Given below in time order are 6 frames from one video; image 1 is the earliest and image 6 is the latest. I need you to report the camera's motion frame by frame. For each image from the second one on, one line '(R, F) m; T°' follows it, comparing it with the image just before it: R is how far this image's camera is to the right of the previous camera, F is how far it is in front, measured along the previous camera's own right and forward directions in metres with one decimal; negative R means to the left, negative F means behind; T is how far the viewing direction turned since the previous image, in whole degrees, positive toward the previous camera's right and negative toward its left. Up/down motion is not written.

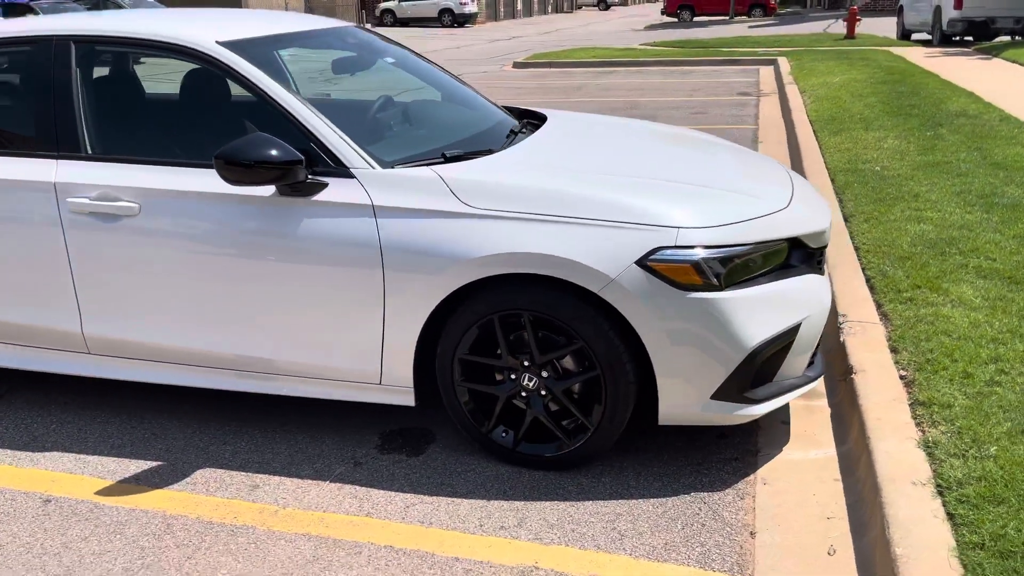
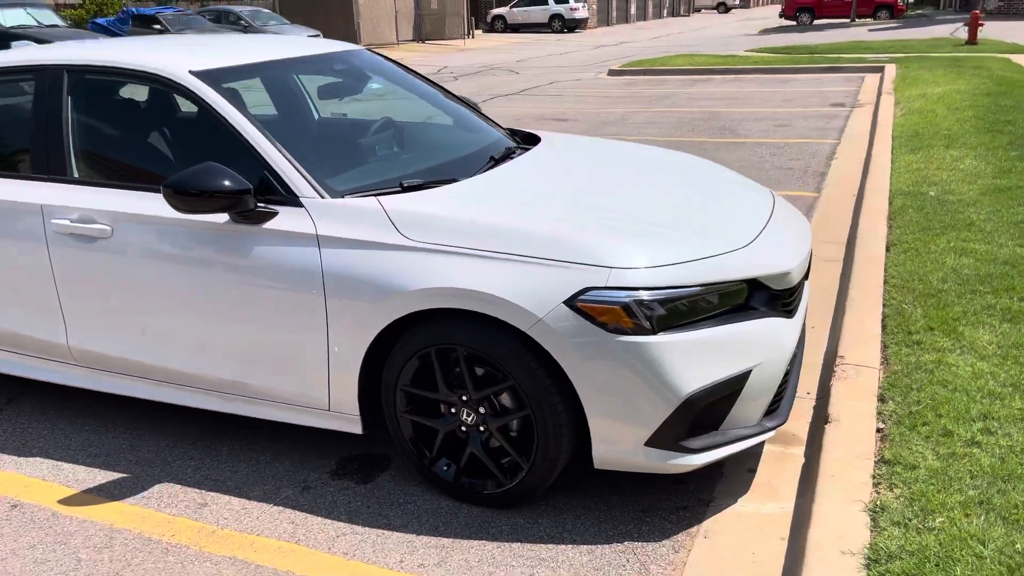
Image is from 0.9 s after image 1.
(+0.6, +0.1) m; -7°
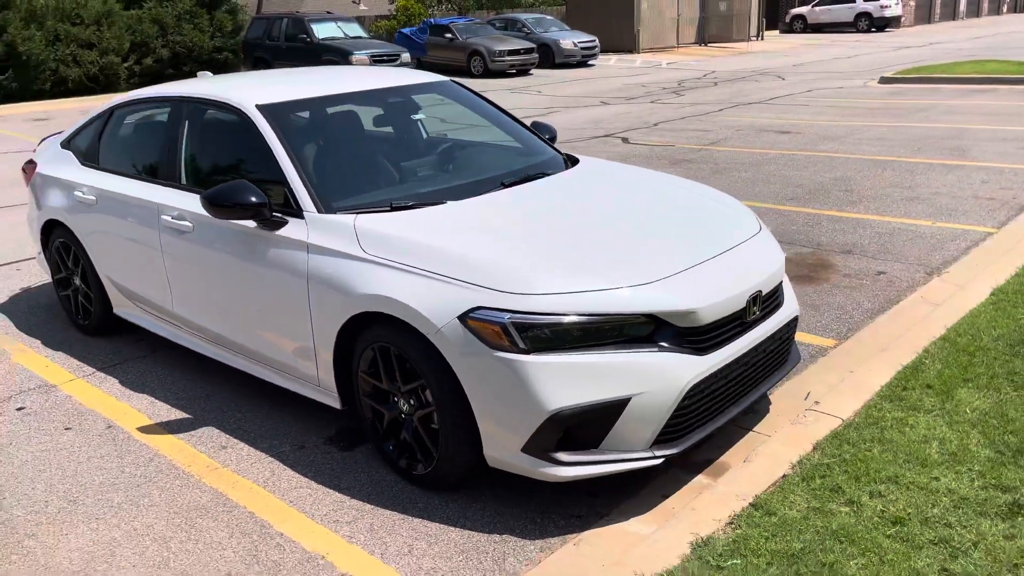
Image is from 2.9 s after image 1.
(+1.4, -0.2) m; -19°
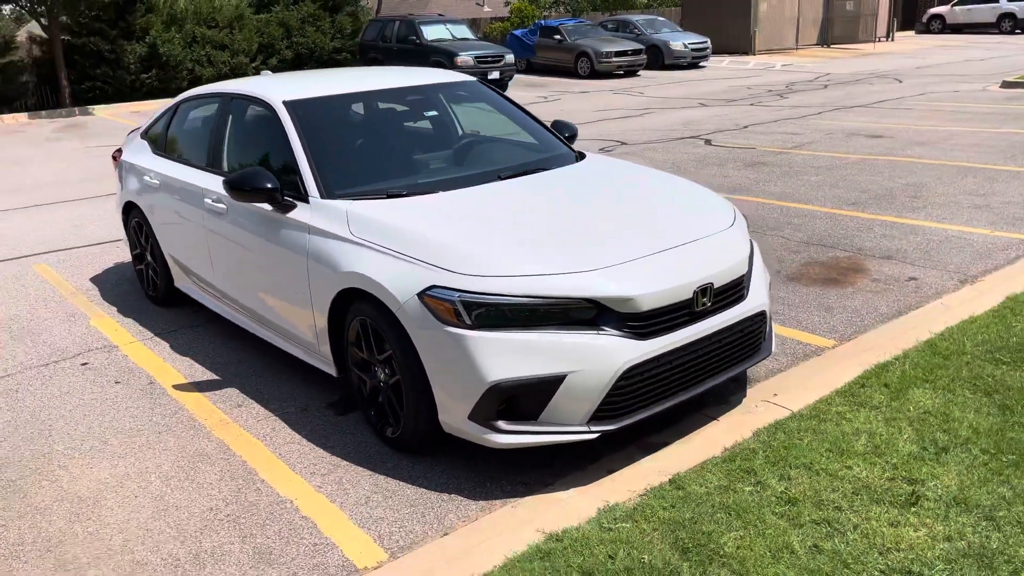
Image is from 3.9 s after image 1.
(+0.7, -0.3) m; -8°
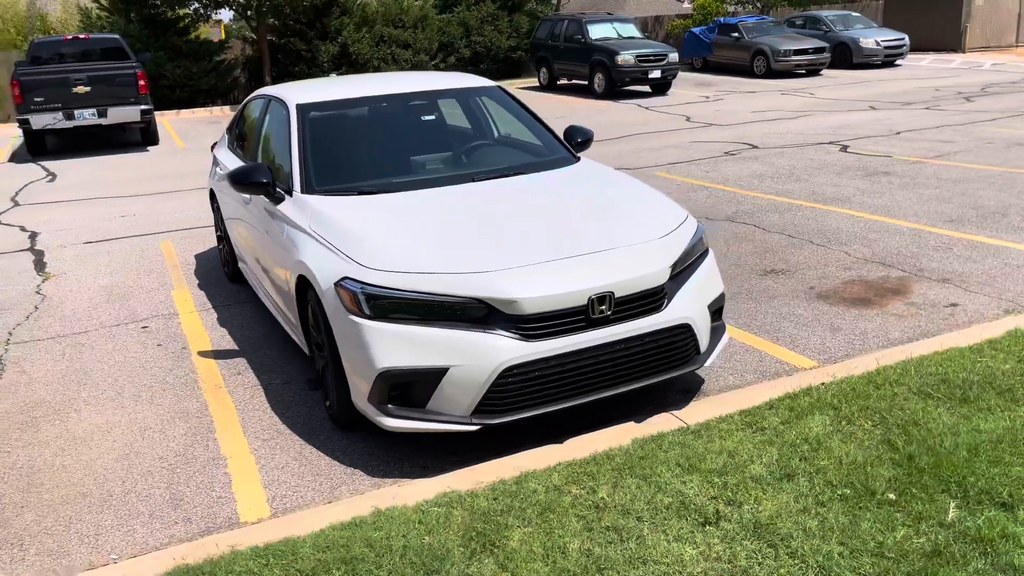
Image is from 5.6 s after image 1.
(+1.3, -0.1) m; -13°
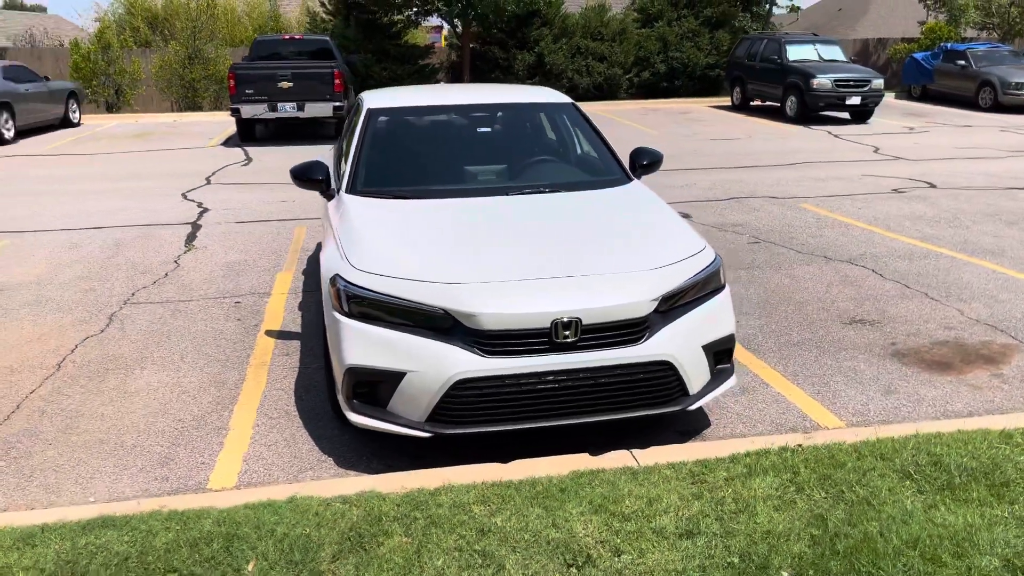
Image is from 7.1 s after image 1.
(+1.0, +0.1) m; -14°
